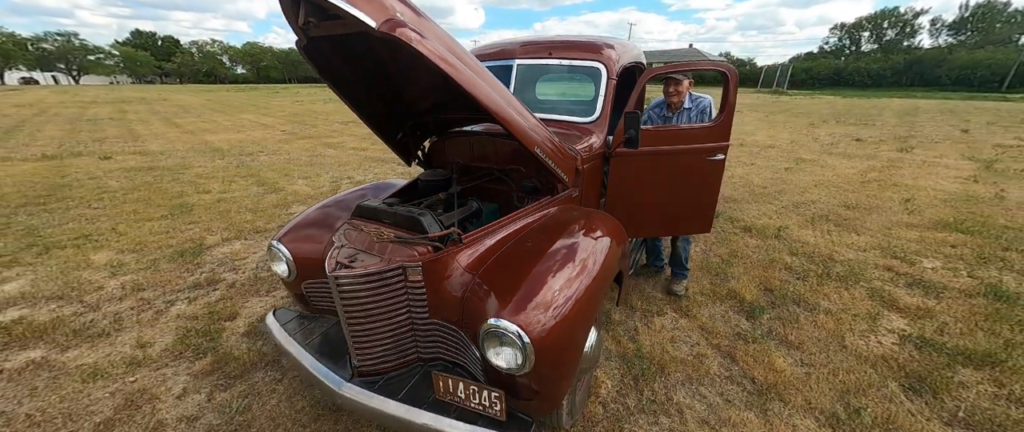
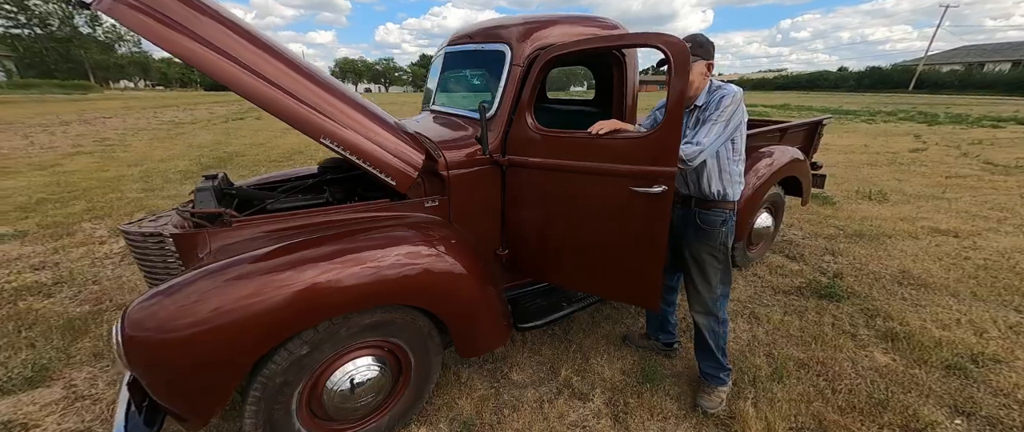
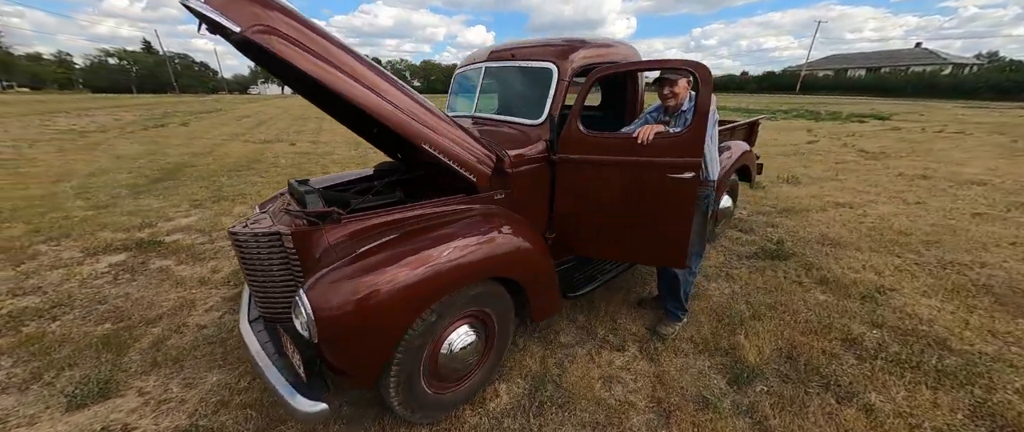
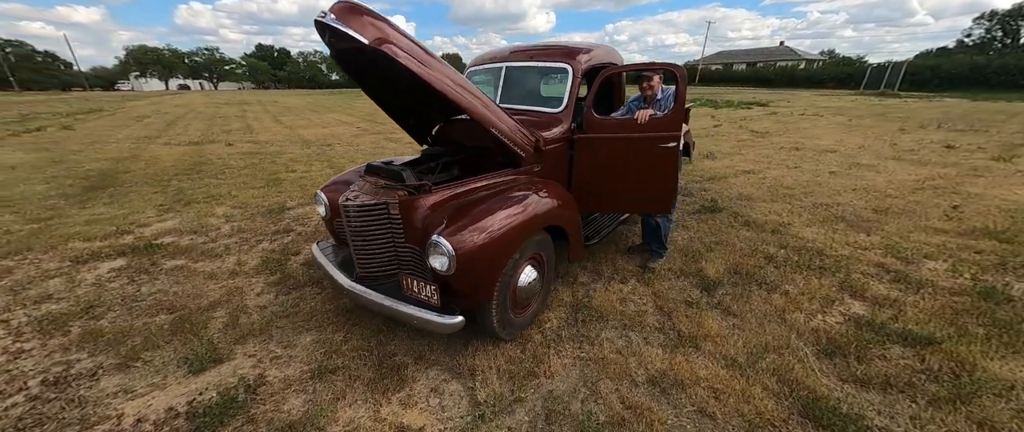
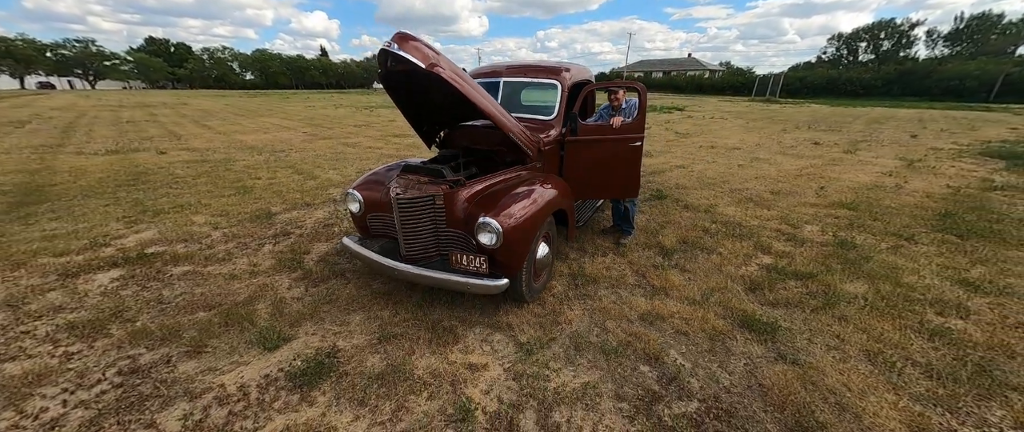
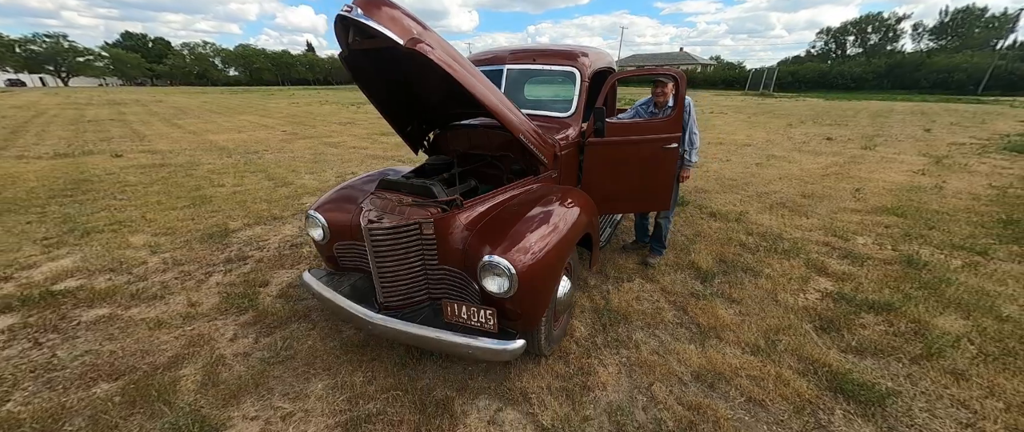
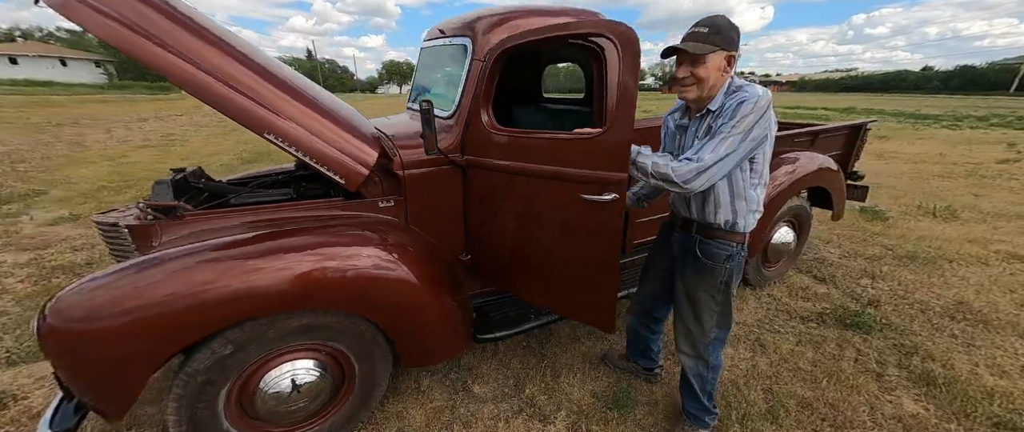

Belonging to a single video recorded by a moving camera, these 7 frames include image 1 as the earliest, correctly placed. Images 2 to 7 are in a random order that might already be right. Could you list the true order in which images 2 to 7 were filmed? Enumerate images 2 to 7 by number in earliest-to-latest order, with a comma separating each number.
6, 5, 4, 3, 2, 7
